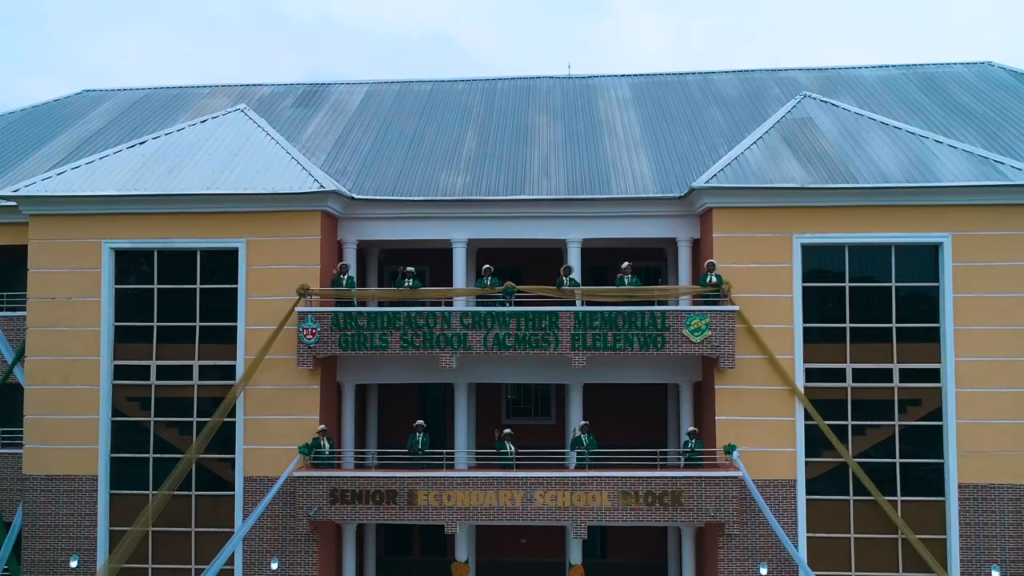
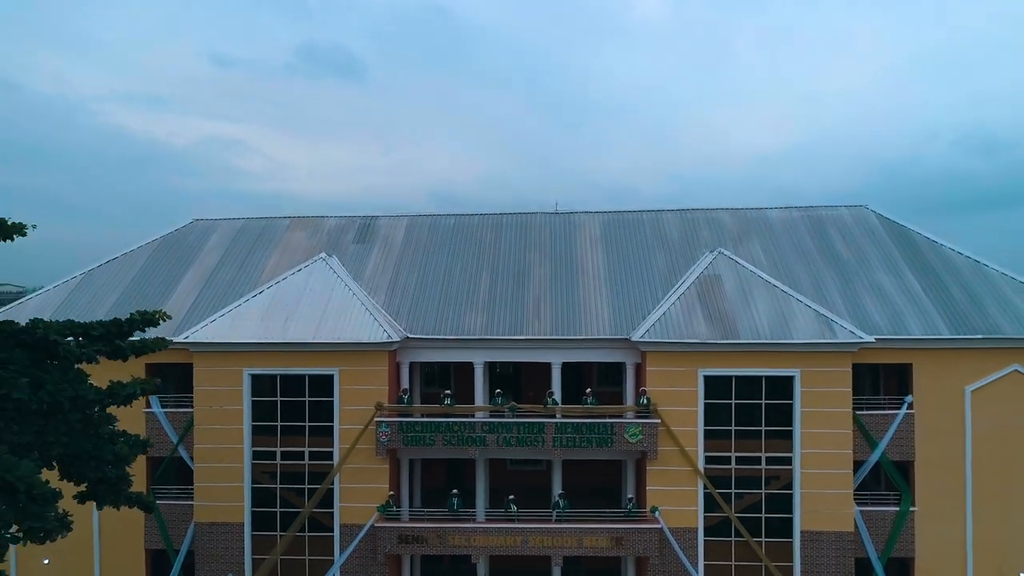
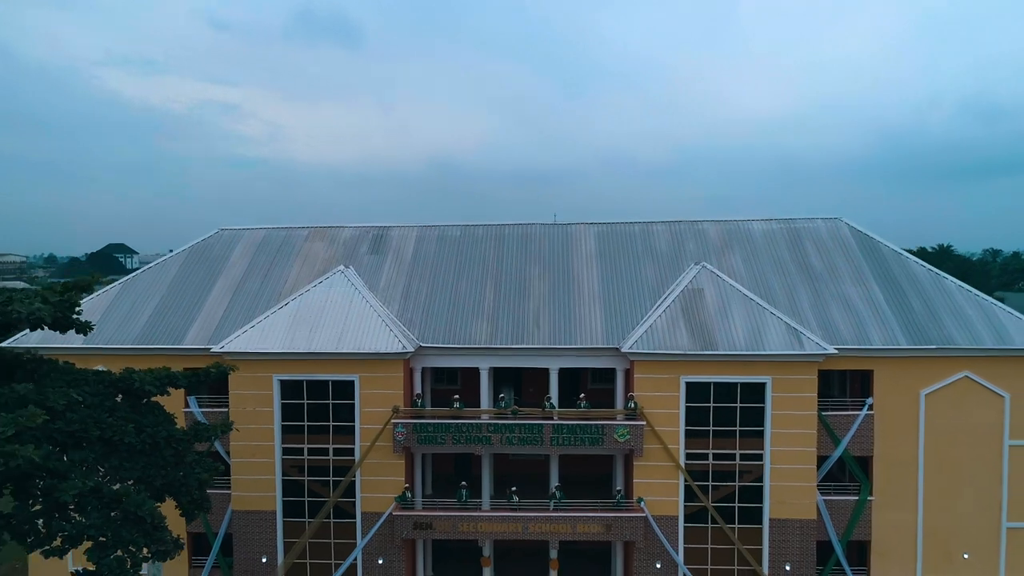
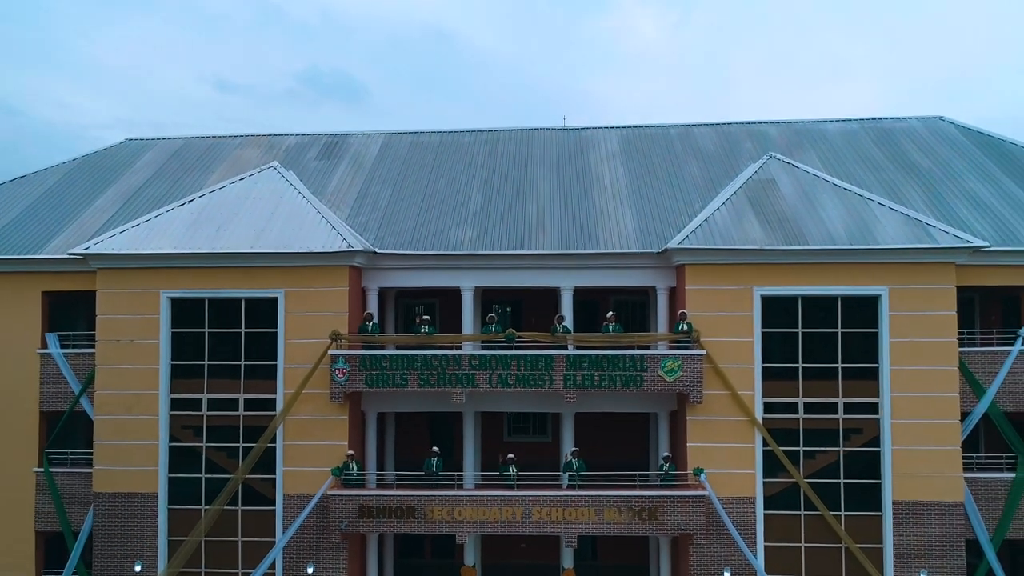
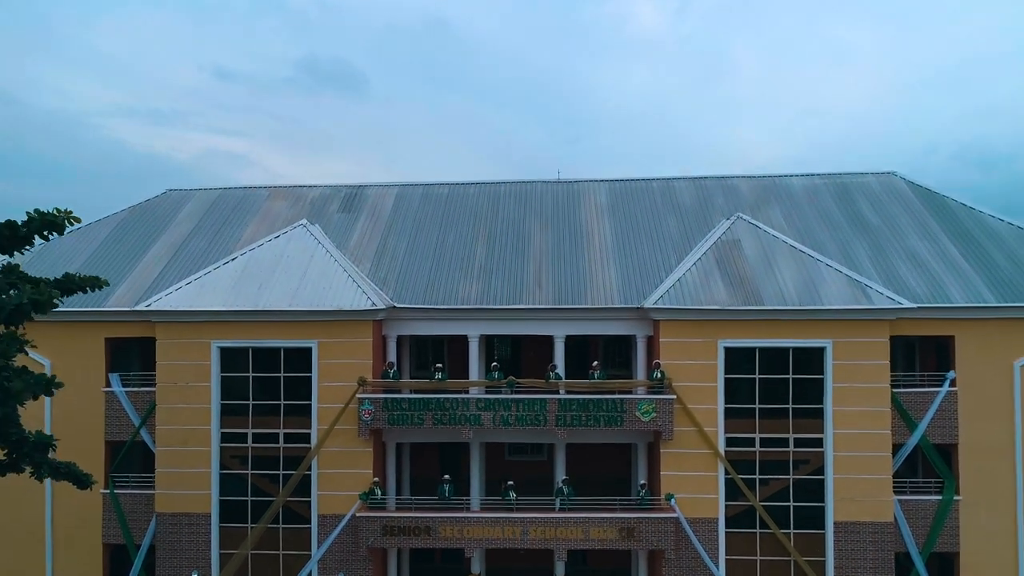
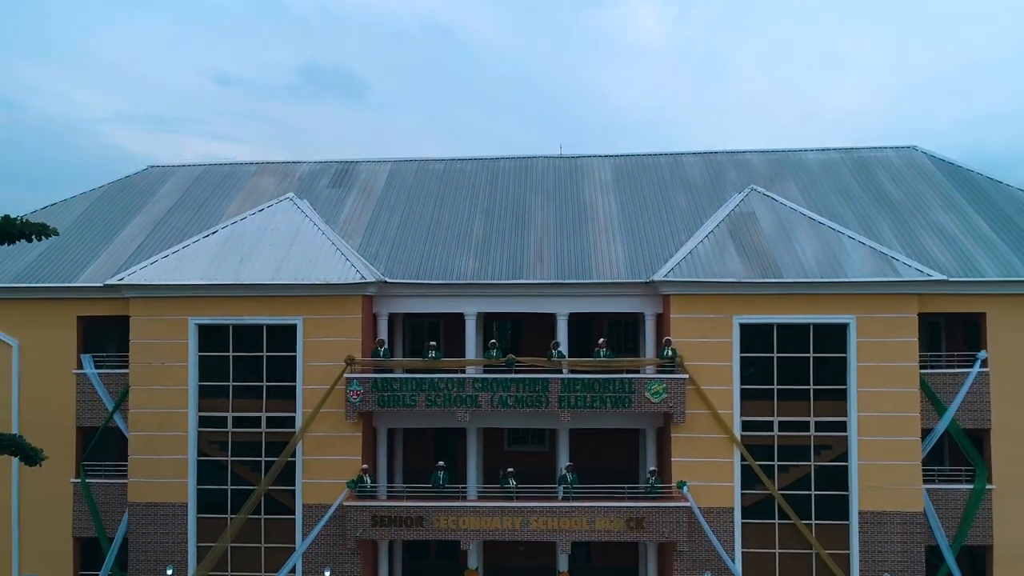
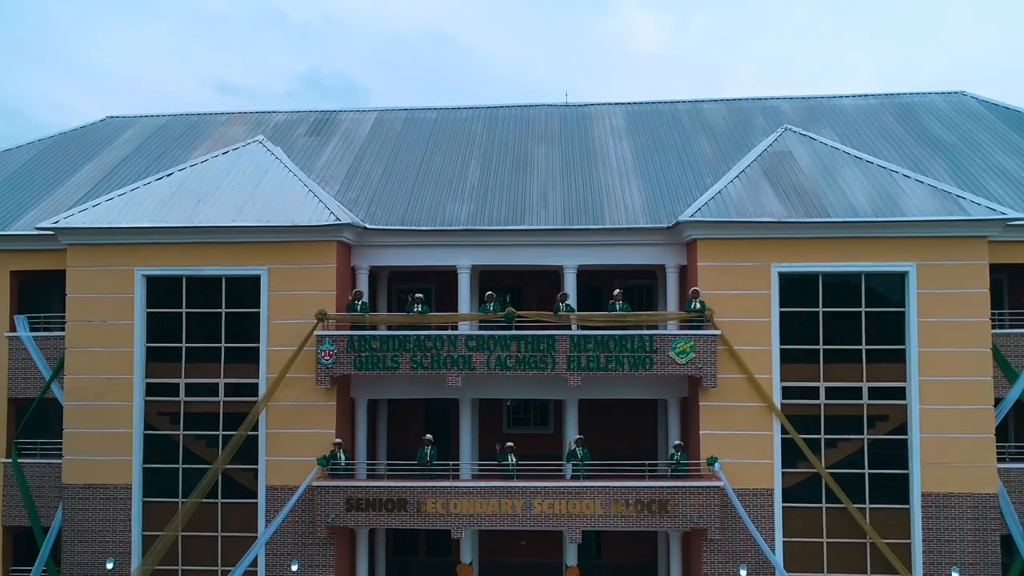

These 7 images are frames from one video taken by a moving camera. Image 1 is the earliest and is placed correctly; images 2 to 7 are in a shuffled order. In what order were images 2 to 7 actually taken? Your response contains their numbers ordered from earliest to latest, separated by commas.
7, 4, 6, 5, 2, 3
